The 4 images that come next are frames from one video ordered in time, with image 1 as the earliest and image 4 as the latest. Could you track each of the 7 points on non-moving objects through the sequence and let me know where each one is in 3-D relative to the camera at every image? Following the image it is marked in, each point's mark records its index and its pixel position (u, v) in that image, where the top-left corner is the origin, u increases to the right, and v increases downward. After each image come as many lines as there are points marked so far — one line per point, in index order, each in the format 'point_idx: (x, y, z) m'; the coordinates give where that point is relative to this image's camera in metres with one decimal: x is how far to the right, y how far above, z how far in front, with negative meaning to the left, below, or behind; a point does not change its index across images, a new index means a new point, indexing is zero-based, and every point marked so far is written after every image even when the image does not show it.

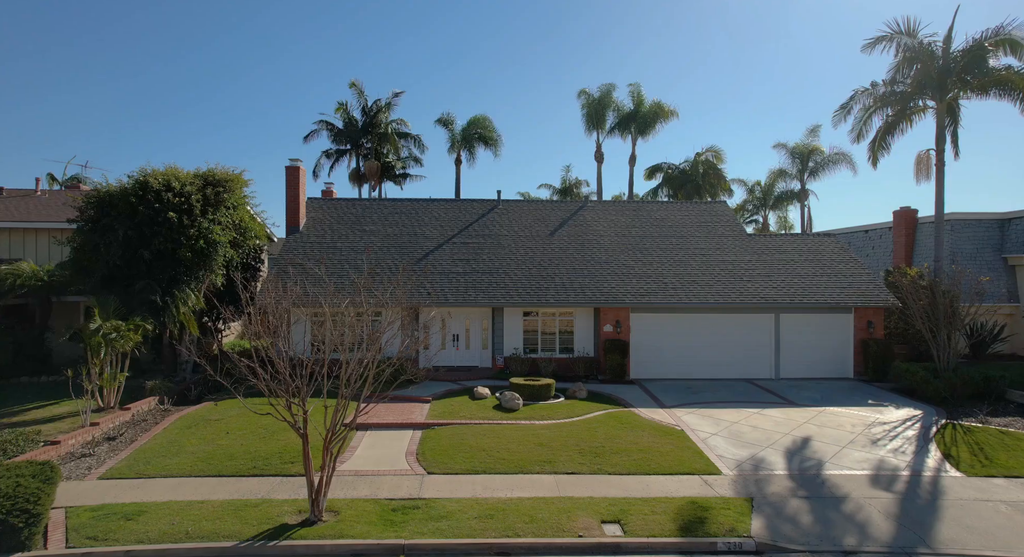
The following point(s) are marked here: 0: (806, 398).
0: (+8.5, -3.4, +16.7) m
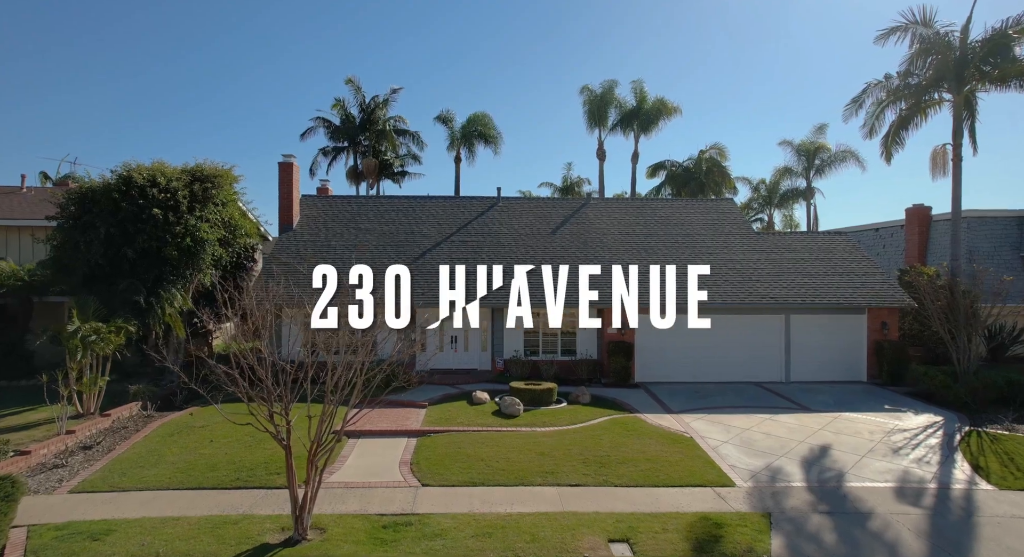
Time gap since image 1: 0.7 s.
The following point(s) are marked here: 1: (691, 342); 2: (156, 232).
0: (+8.5, -3.4, +16.0) m
1: (+5.9, -2.1, +19.1) m
2: (-9.4, +1.2, +15.3) m
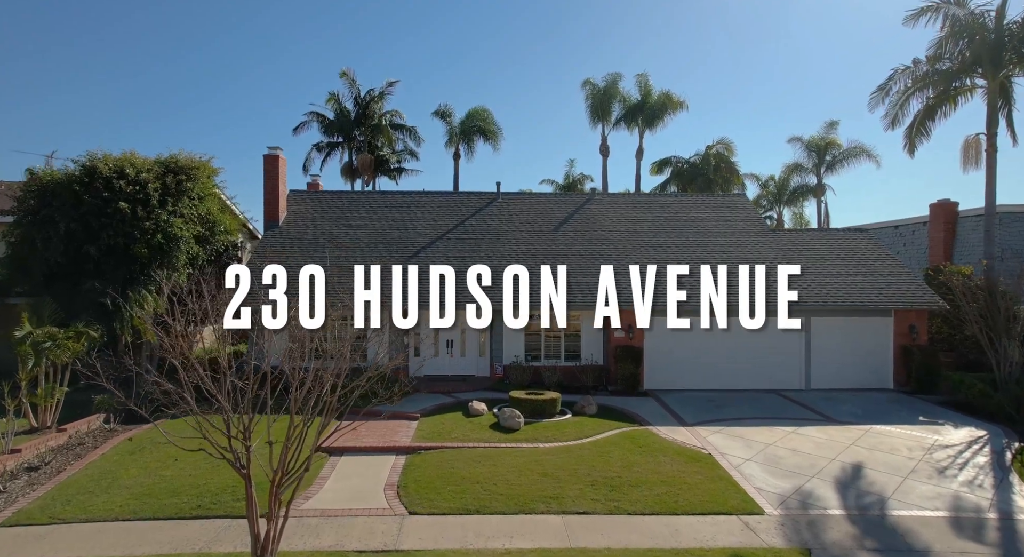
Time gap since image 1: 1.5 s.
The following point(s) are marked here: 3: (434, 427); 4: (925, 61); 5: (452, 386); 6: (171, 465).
0: (+8.5, -3.4, +14.7) m
1: (+5.9, -2.1, +17.8) m
2: (-9.4, +1.2, +14.0) m
3: (-1.8, -3.4, +13.3) m
4: (+12.7, +6.7, +17.9) m
5: (-1.8, -3.2, +17.3) m
6: (-6.2, -3.4, +10.6) m
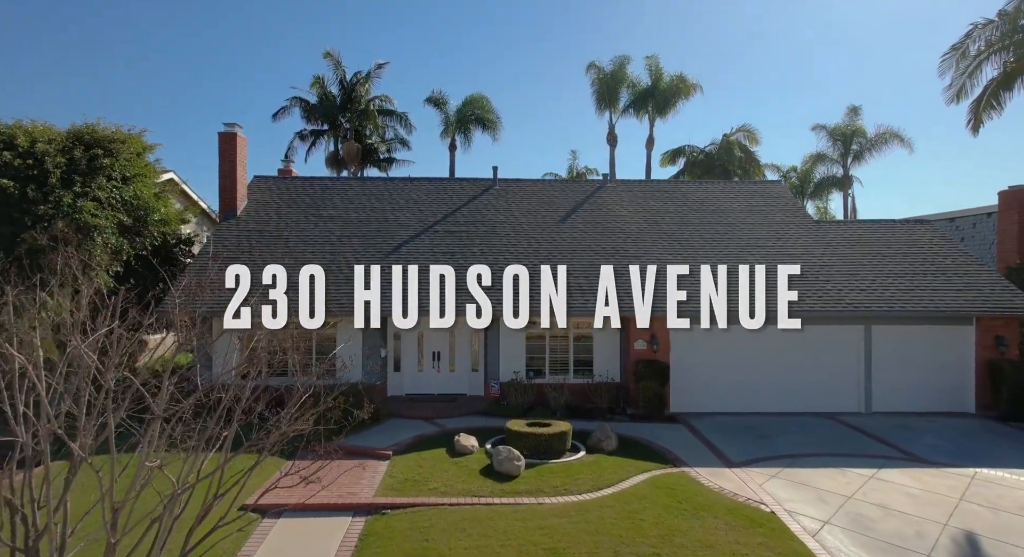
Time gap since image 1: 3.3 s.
0: (+8.4, -3.4, +11.7) m
1: (+5.9, -2.1, +14.8) m
2: (-9.4, +1.2, +11.0) m
3: (-1.8, -3.4, +10.3) m
4: (+12.6, +6.7, +14.8) m
5: (-1.8, -3.2, +14.2) m
6: (-6.3, -3.4, +7.6) m
